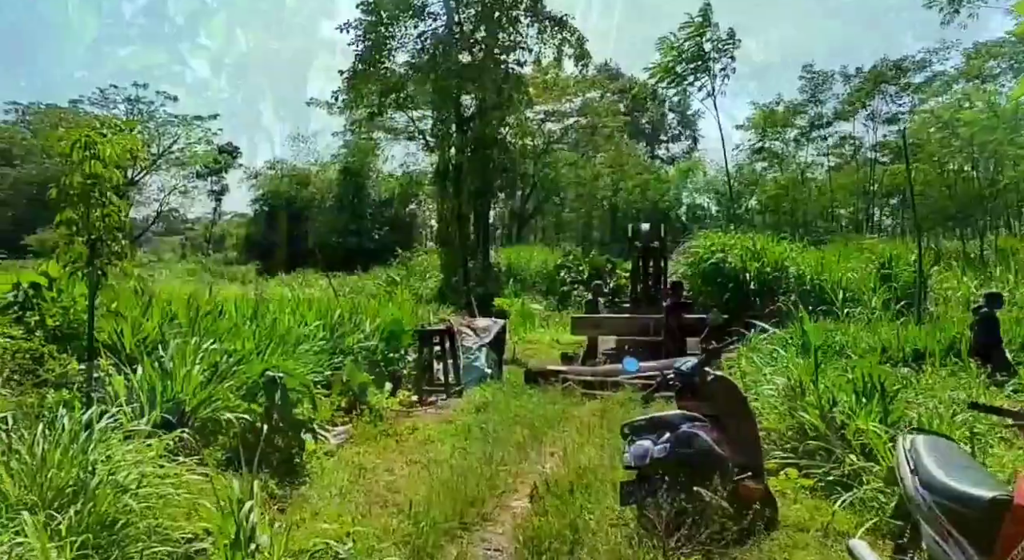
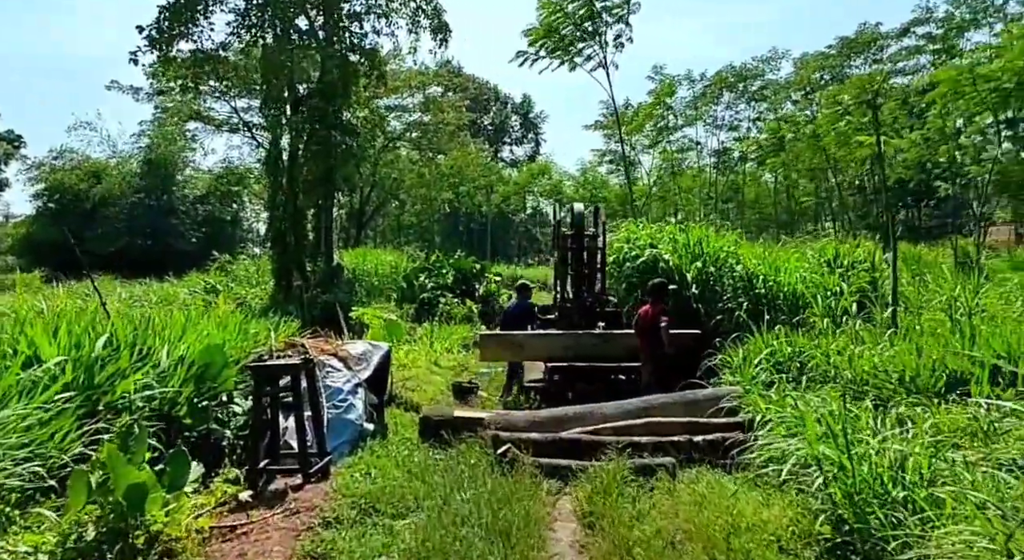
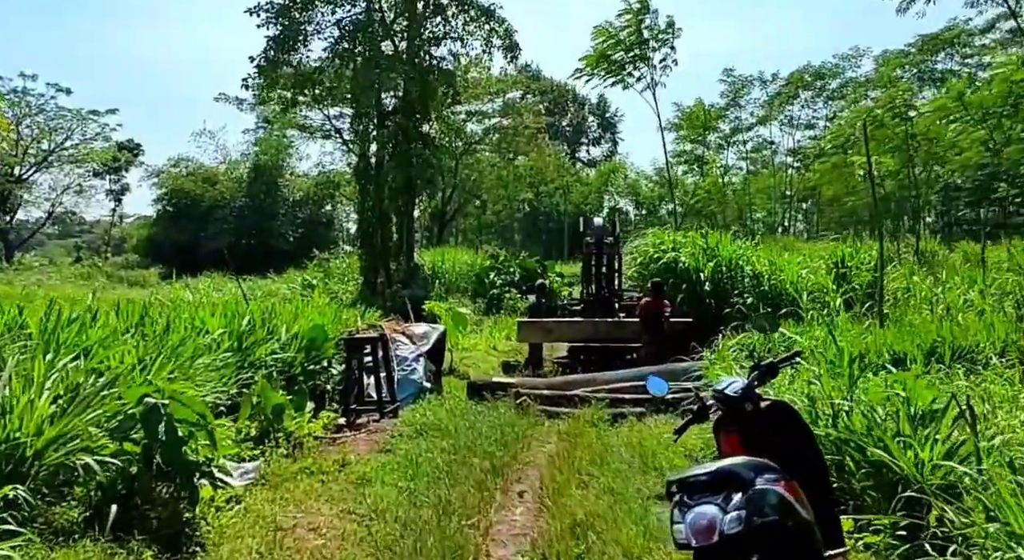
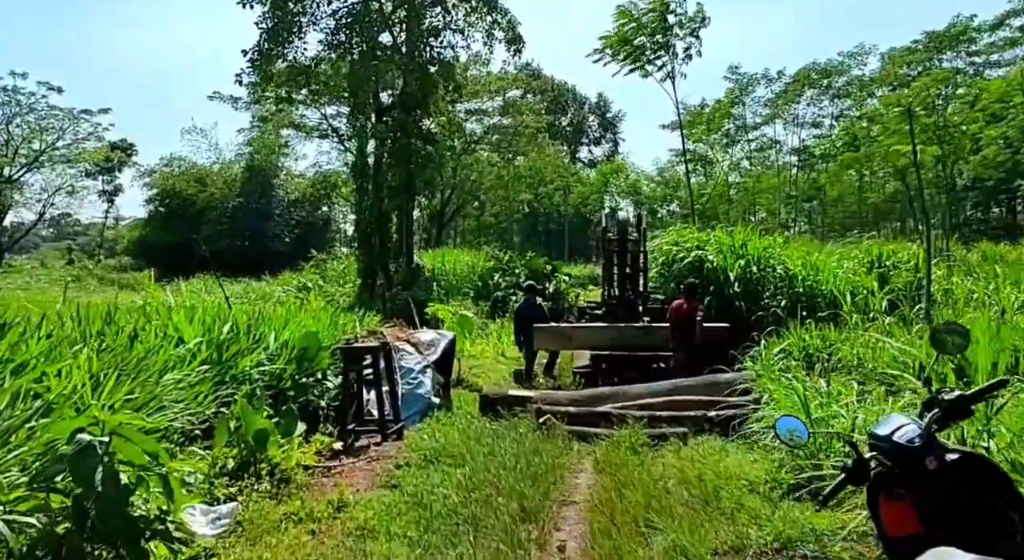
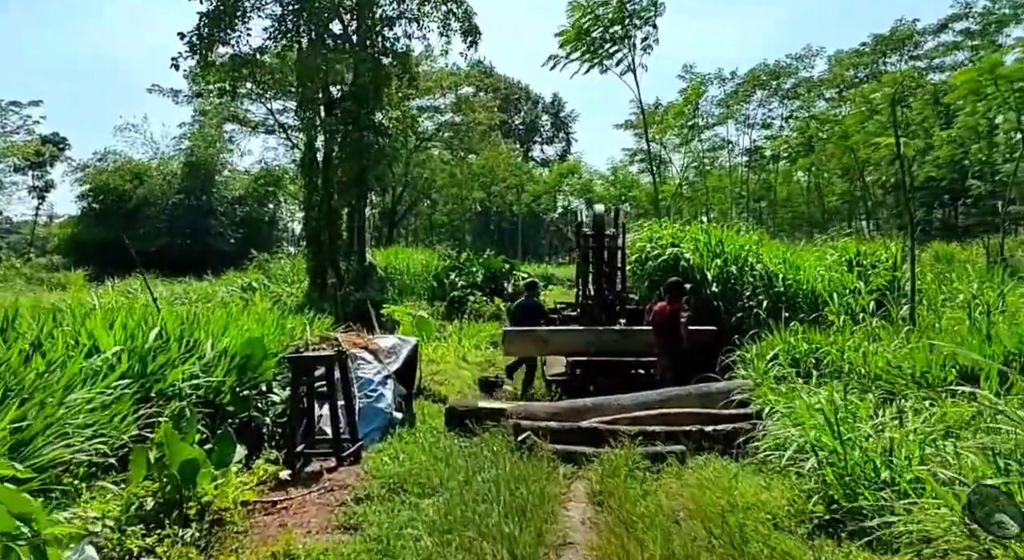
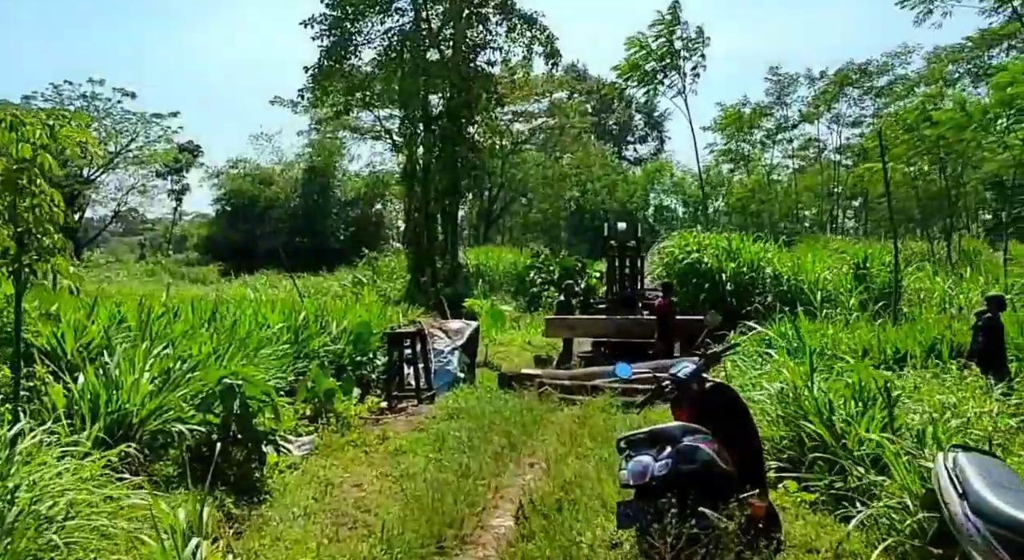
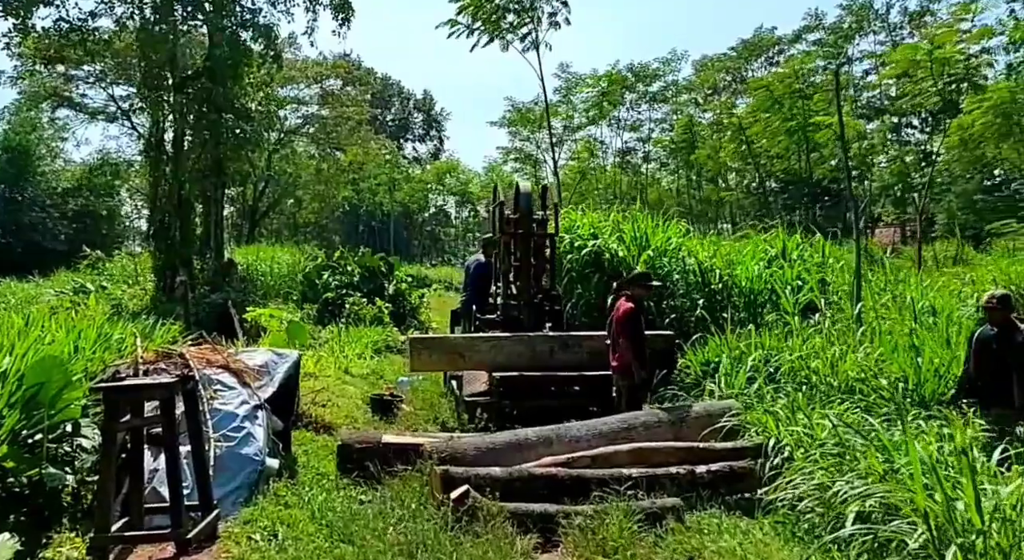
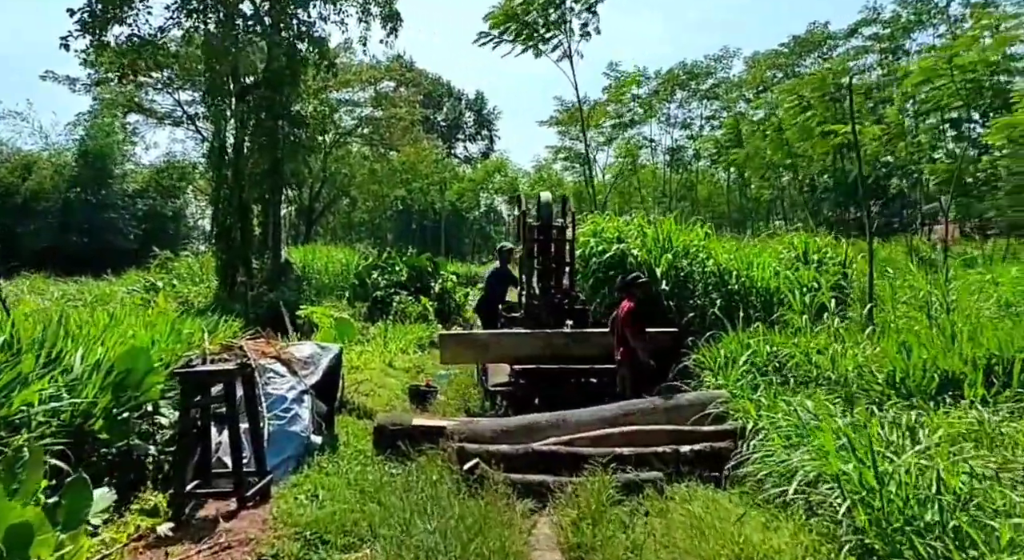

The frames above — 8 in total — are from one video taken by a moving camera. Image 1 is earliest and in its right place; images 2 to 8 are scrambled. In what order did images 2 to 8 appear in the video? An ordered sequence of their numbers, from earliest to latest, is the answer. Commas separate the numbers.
6, 3, 4, 5, 2, 8, 7
